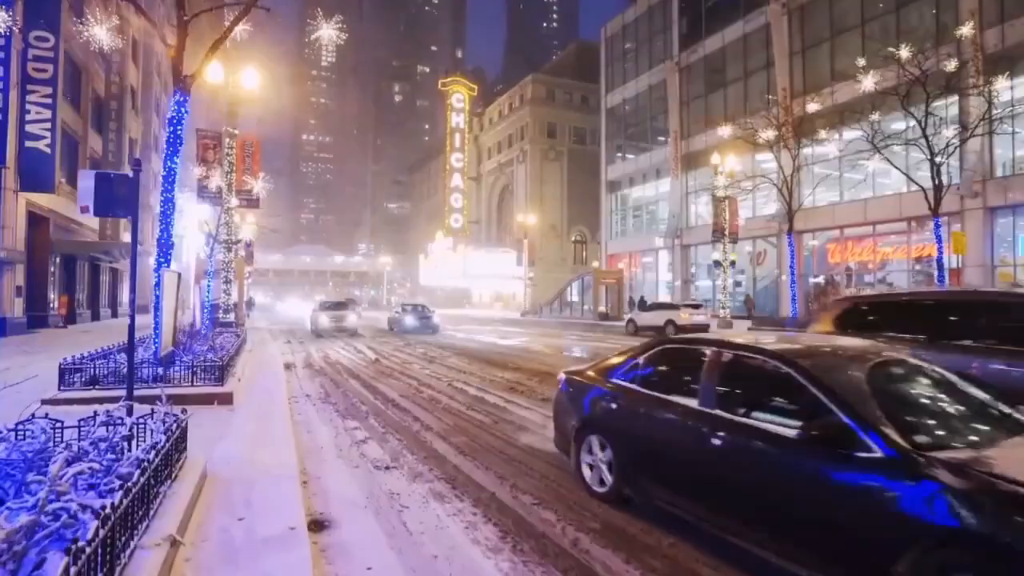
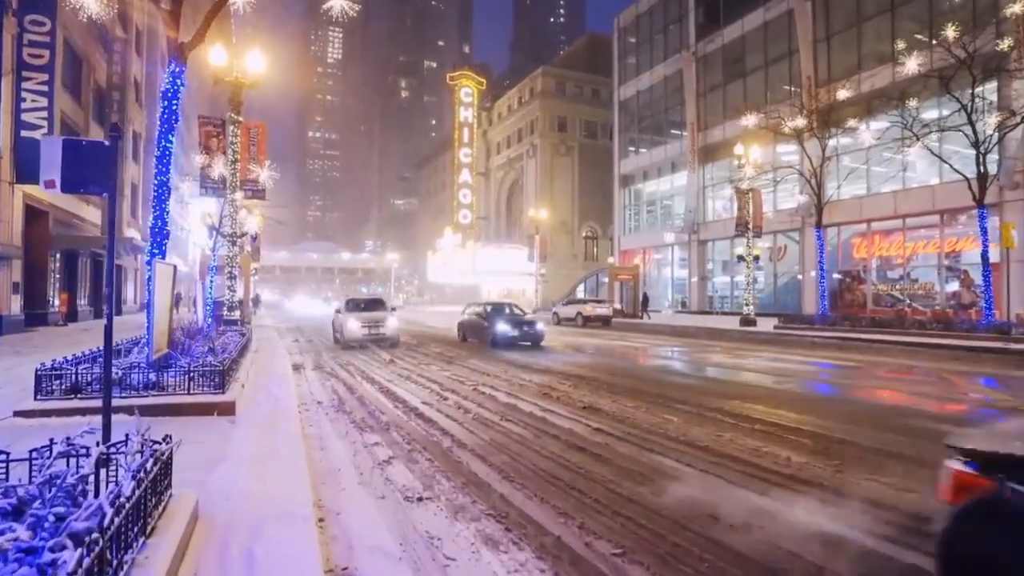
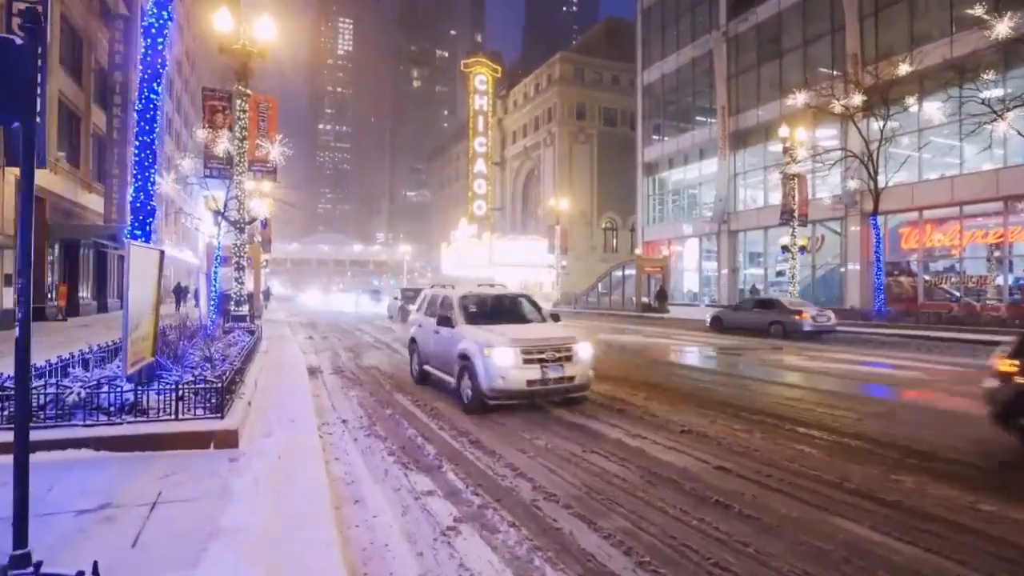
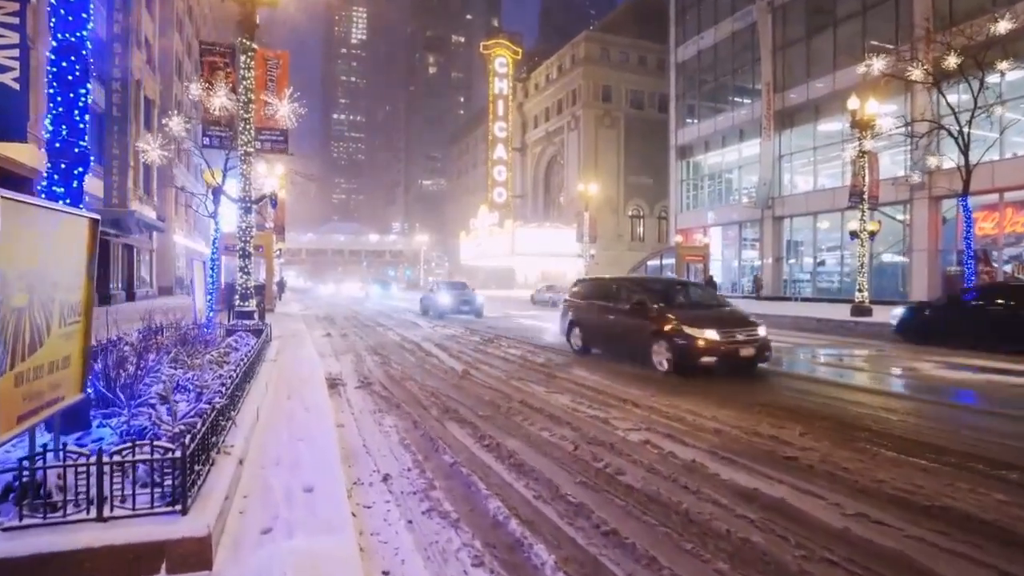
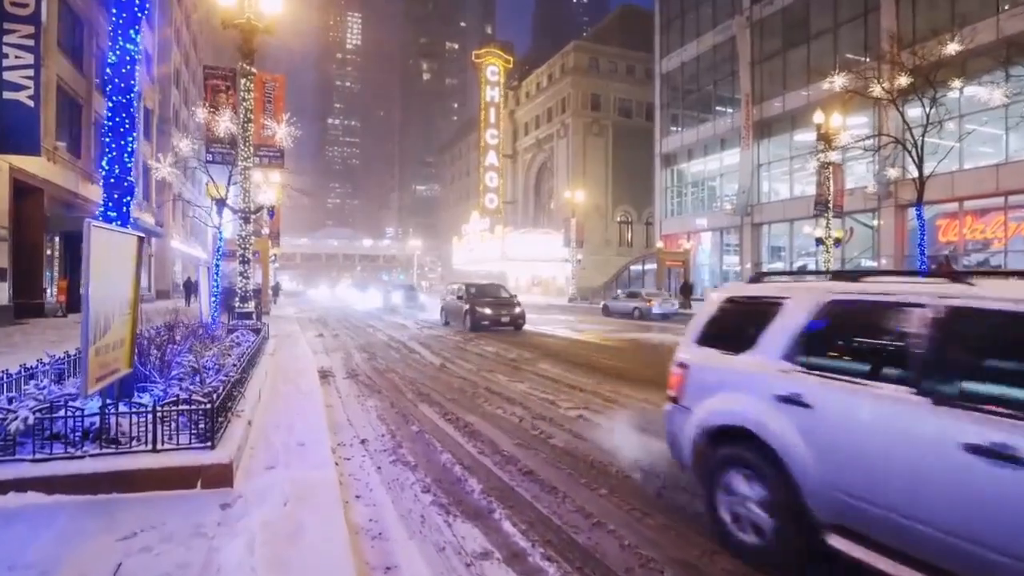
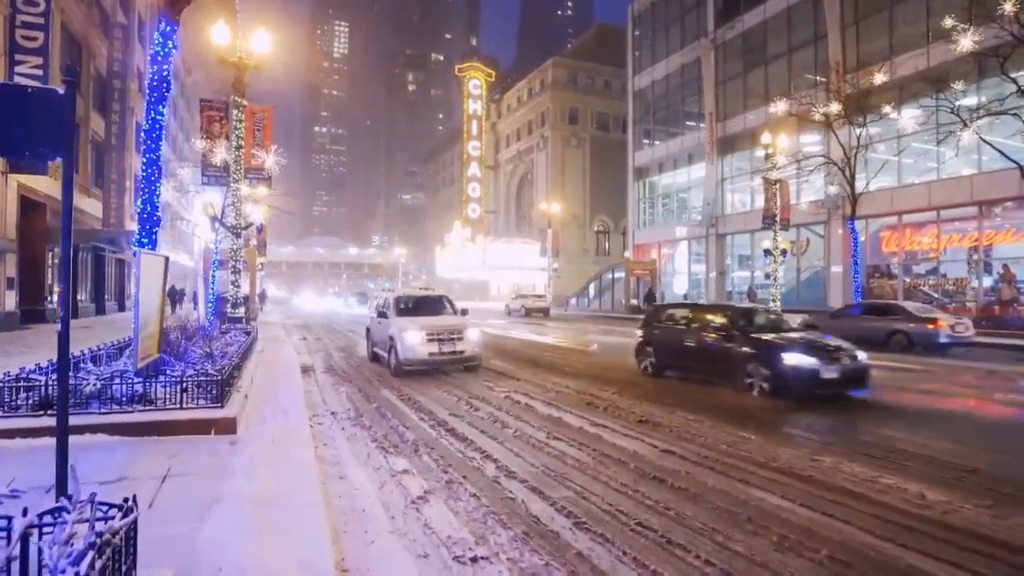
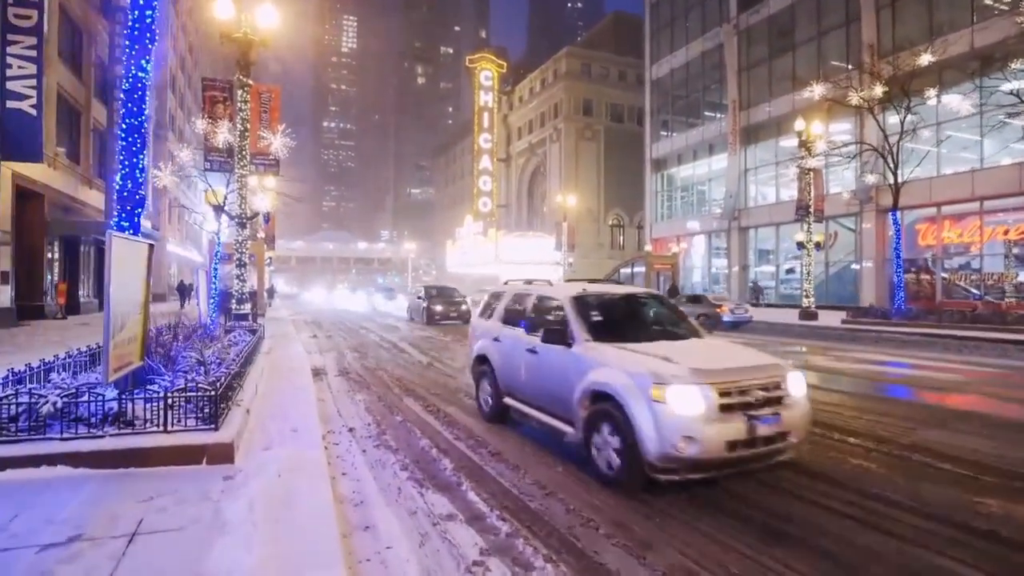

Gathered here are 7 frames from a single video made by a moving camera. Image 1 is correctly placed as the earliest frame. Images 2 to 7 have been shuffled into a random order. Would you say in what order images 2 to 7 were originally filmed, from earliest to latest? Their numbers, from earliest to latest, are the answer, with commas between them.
2, 6, 3, 7, 5, 4
